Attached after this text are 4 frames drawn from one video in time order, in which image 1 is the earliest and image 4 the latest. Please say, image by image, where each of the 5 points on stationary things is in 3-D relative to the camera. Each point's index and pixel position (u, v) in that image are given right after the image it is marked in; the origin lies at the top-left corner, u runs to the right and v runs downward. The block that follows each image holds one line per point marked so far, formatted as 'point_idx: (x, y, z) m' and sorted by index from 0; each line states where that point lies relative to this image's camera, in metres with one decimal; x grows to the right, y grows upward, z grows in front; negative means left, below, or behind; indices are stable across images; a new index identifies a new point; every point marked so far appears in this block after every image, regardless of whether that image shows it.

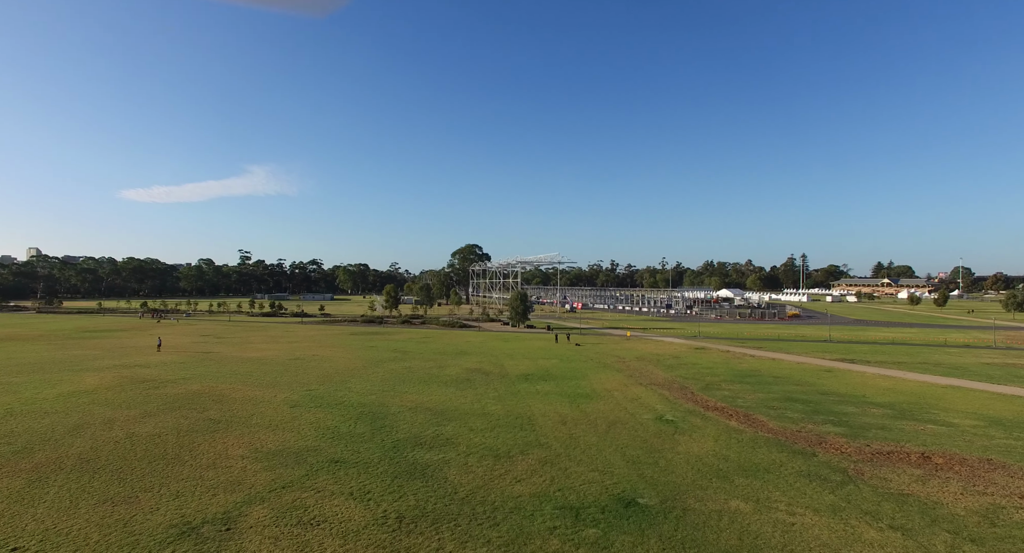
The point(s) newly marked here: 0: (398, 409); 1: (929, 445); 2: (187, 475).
0: (-4.6, -5.4, +19.9) m
1: (+12.2, -4.9, +14.4) m
2: (-8.0, -4.9, +12.1) m
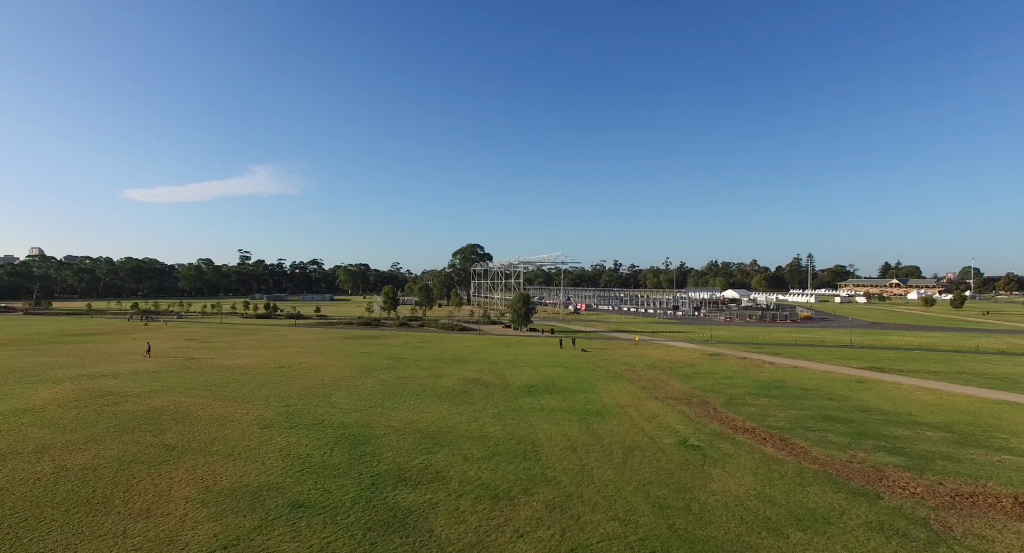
0: (-4.6, -5.5, +17.5) m
1: (+12.3, -5.1, +11.9) m
2: (-8.0, -5.0, +9.7) m
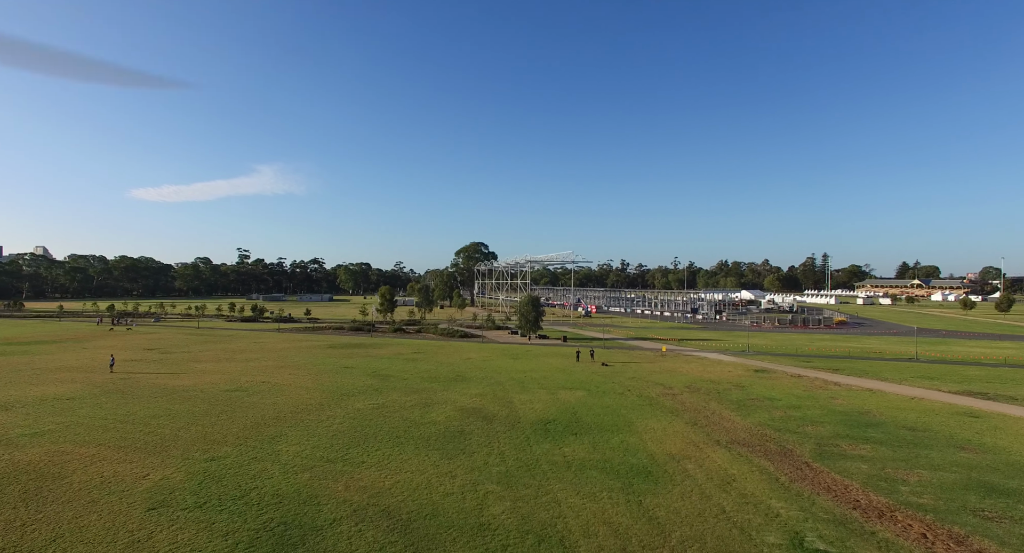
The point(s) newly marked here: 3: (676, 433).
0: (-4.2, -5.6, +11.5) m
1: (+12.6, -5.2, +5.8) m
2: (-7.7, -5.1, +3.8) m
3: (+6.2, -5.9, +18.8) m
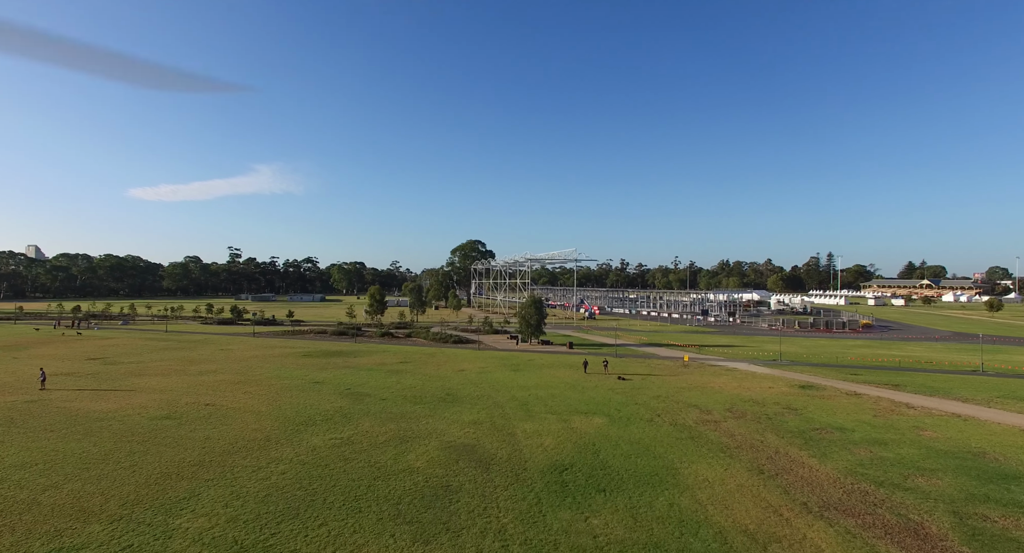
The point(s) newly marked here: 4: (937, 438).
0: (-4.1, -5.5, +6.4) m
1: (+12.7, -5.1, +0.8) m
2: (-7.5, -5.0, -1.4) m
3: (+6.4, -5.8, +13.7) m
4: (+15.4, -5.9, +17.9) m
